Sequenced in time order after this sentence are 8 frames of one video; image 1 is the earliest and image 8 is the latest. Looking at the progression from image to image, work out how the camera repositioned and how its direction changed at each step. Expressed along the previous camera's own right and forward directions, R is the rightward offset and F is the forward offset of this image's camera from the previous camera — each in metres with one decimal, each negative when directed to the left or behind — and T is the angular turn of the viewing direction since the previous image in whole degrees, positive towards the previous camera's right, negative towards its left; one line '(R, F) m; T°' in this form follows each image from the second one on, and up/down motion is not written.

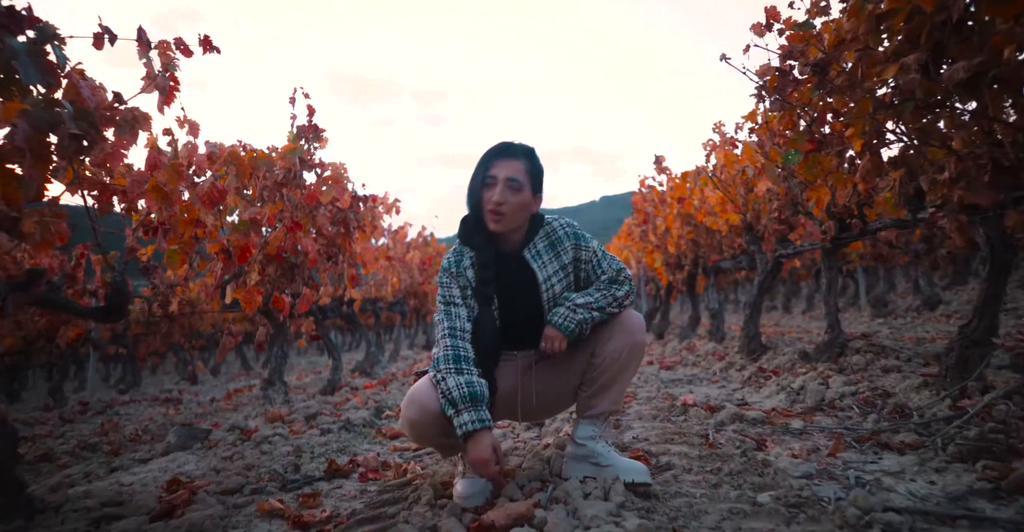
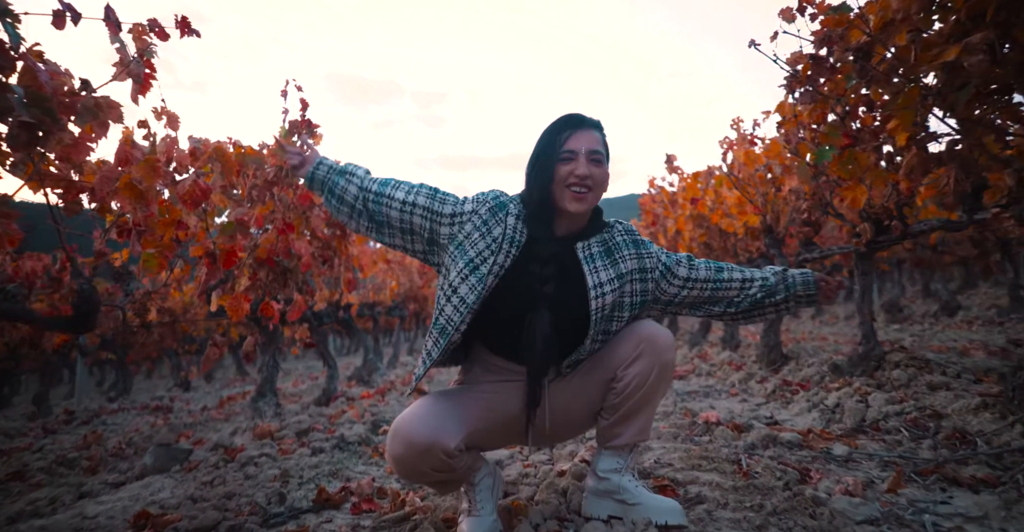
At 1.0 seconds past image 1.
(-0.1, +0.3) m; 0°
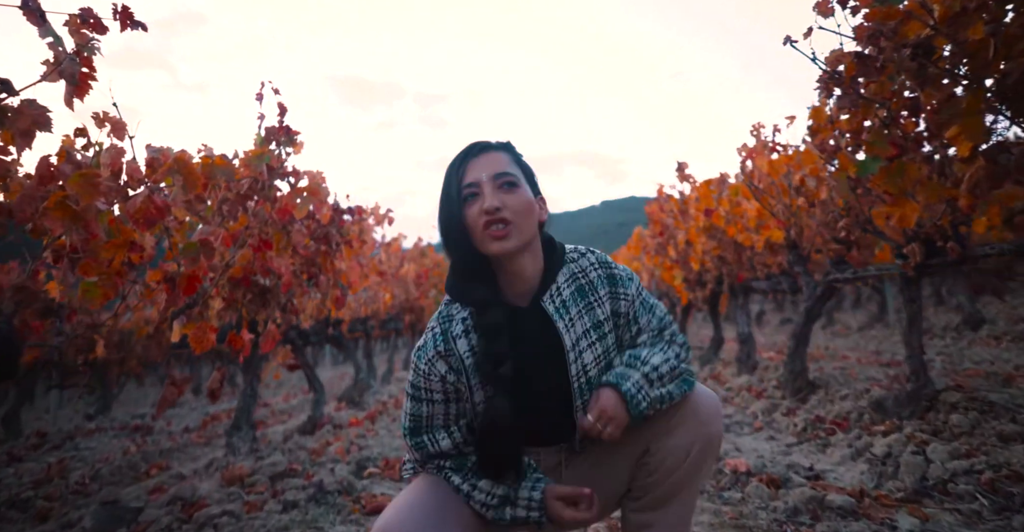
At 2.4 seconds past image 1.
(0.0, +0.5) m; 0°
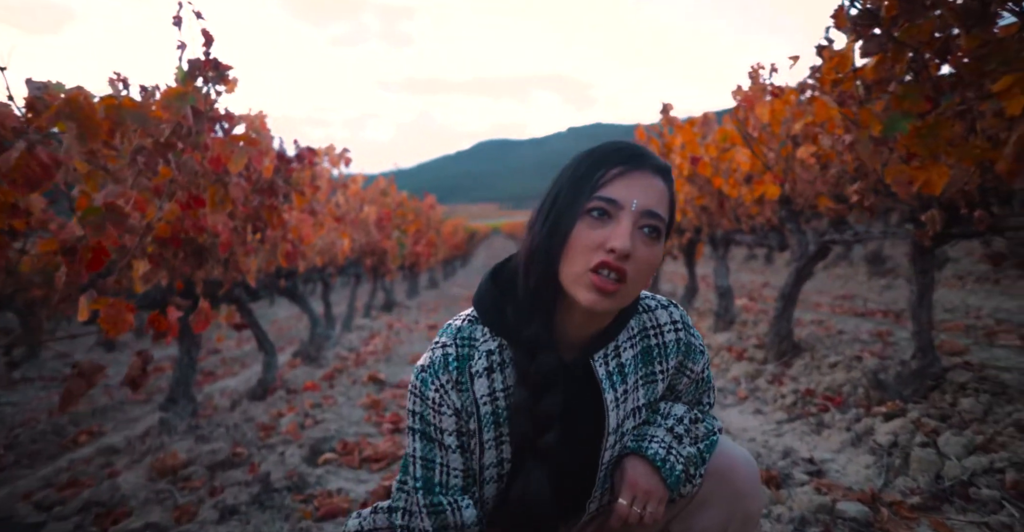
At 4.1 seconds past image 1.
(0.0, +0.5) m; +3°
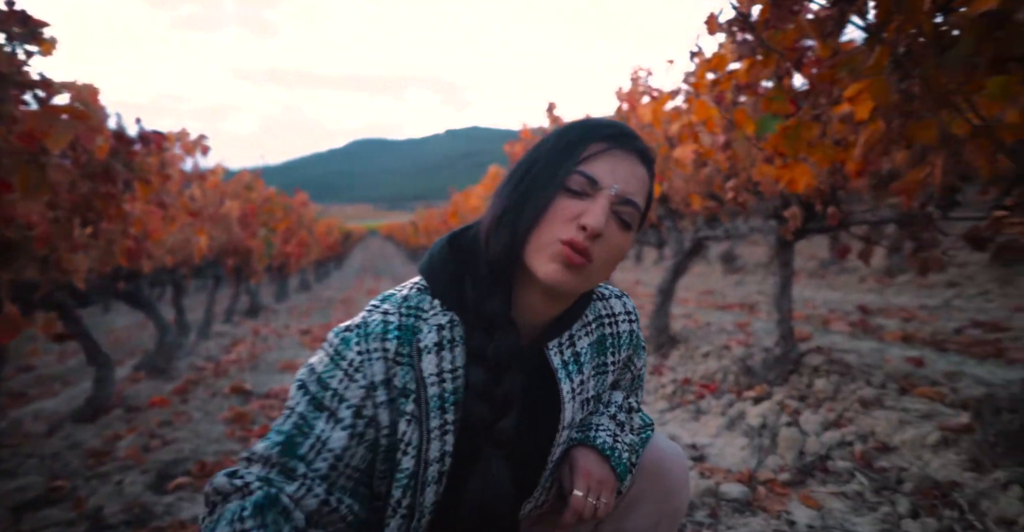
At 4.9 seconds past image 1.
(0.0, +0.2) m; +12°
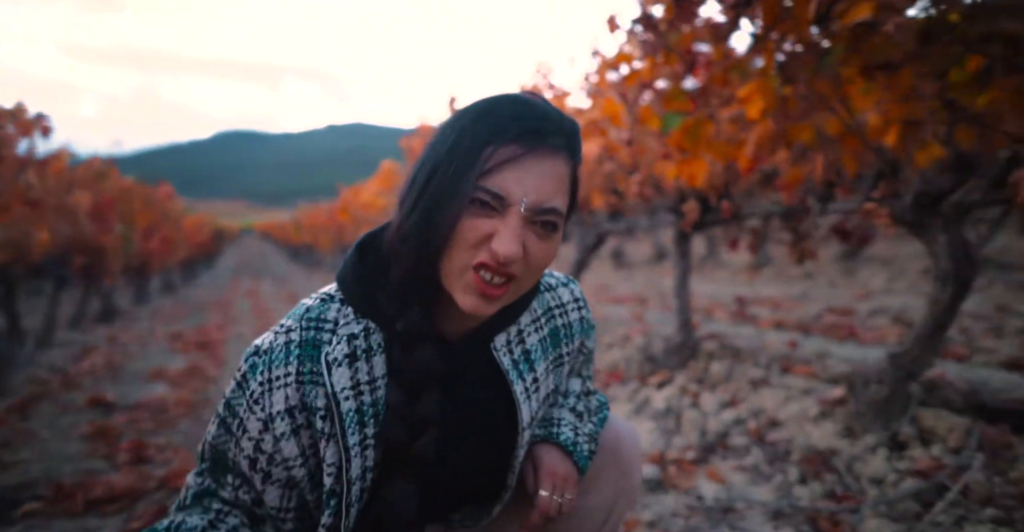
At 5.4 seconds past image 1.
(-0.1, 0.0) m; +10°
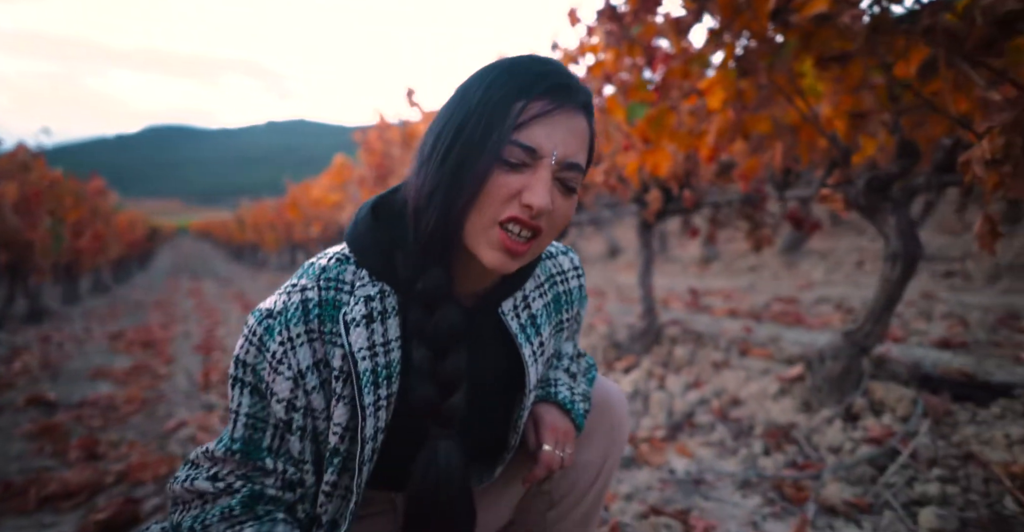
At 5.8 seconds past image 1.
(-0.1, 0.0) m; +5°
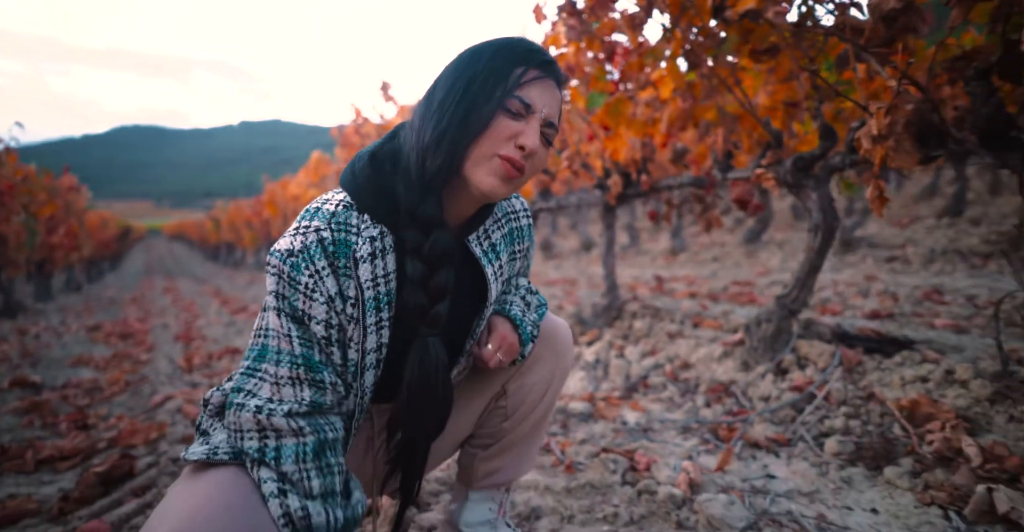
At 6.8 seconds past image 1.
(+0.1, -0.3) m; +2°
